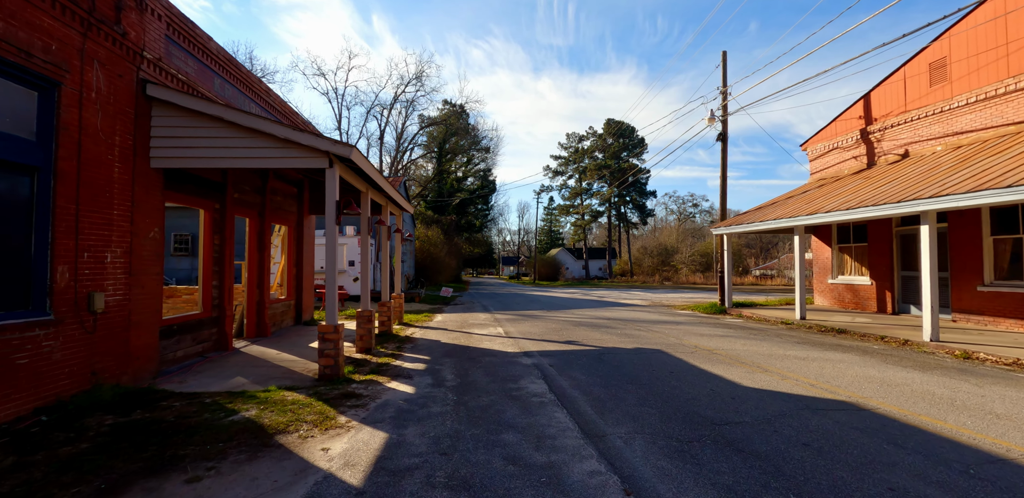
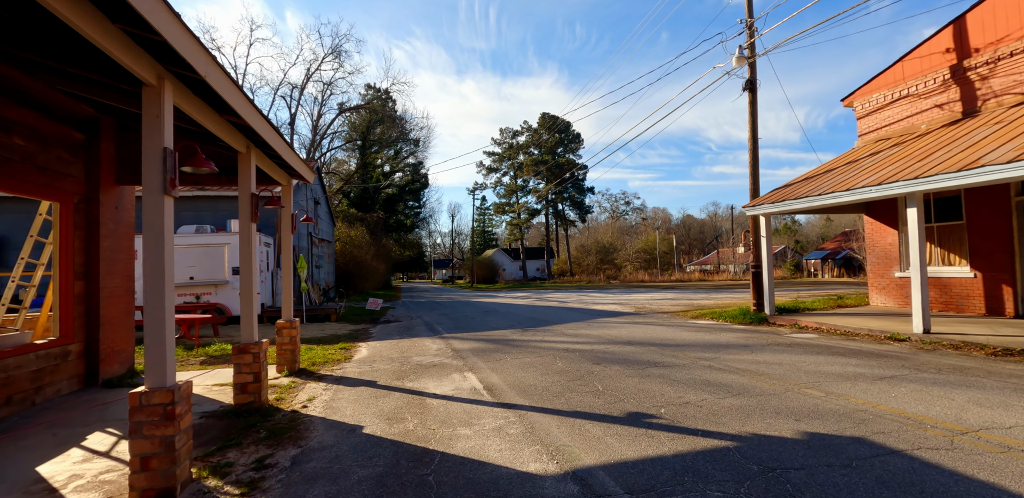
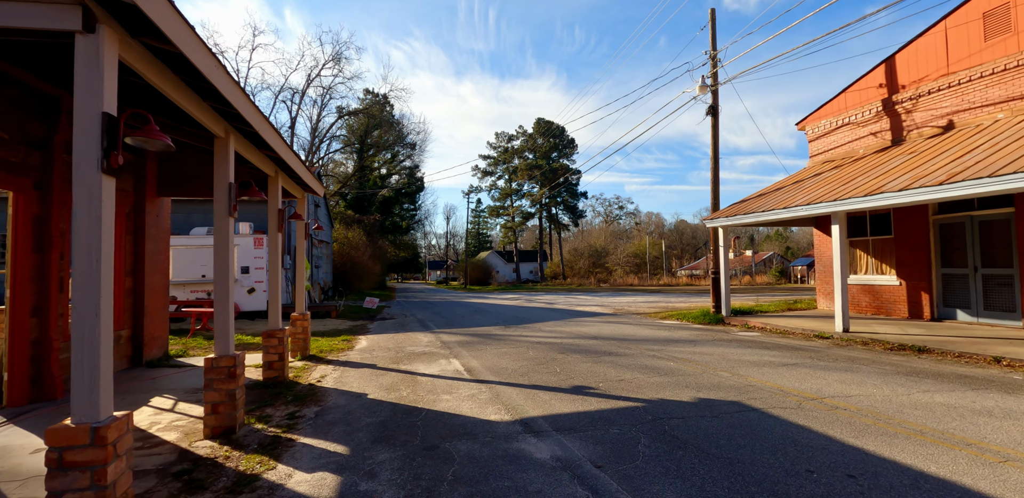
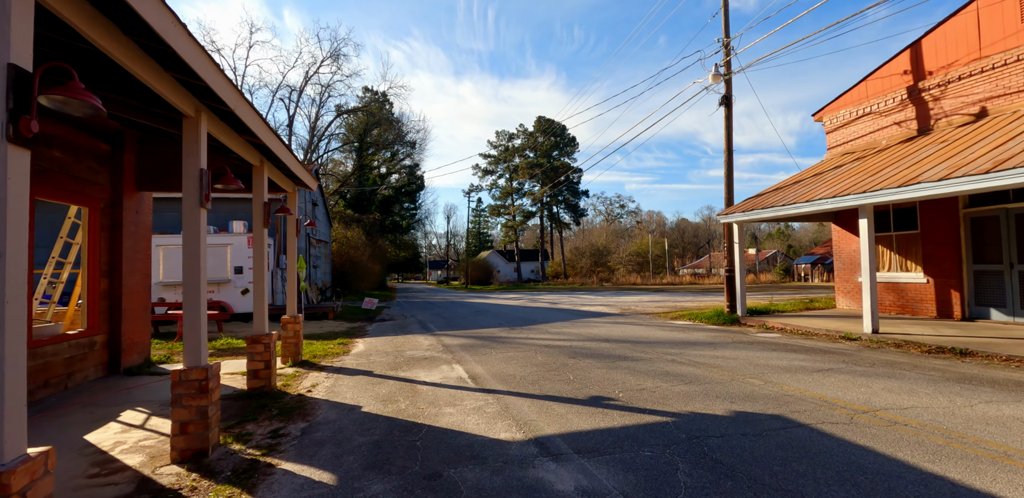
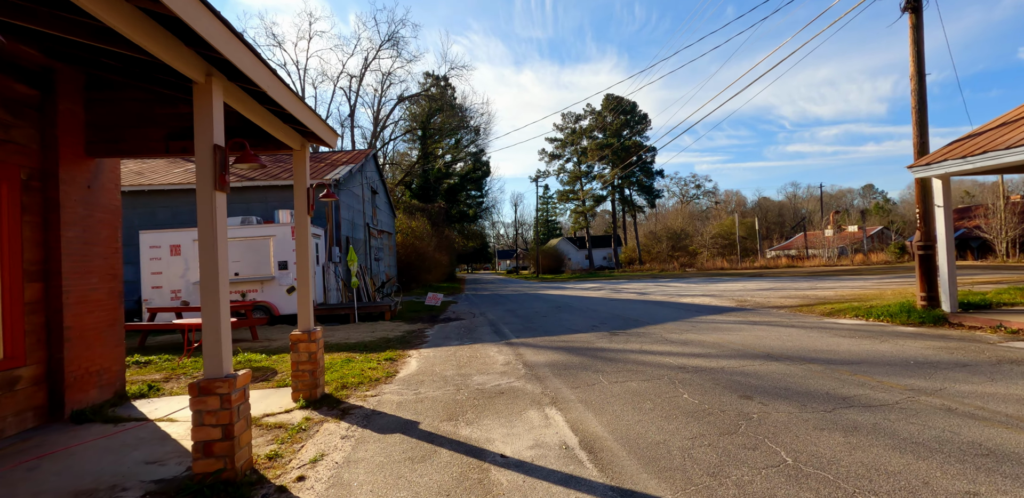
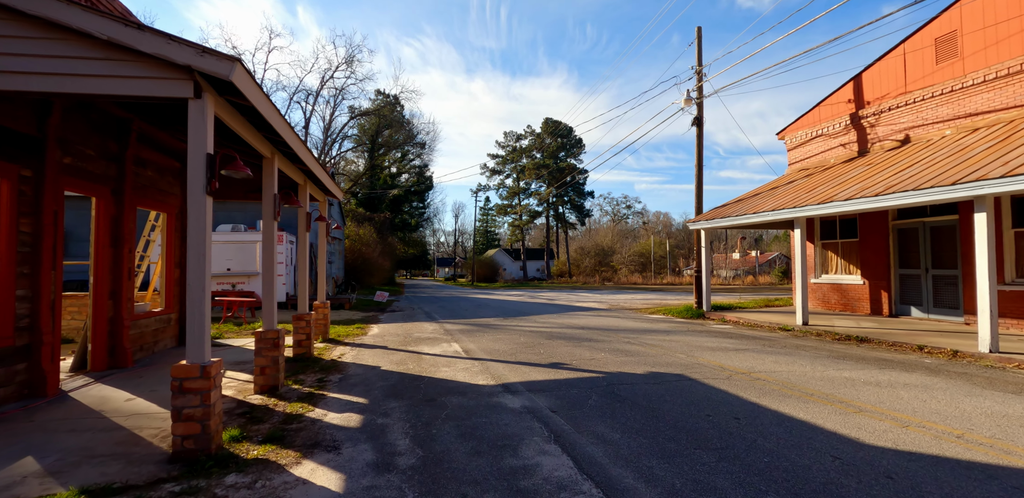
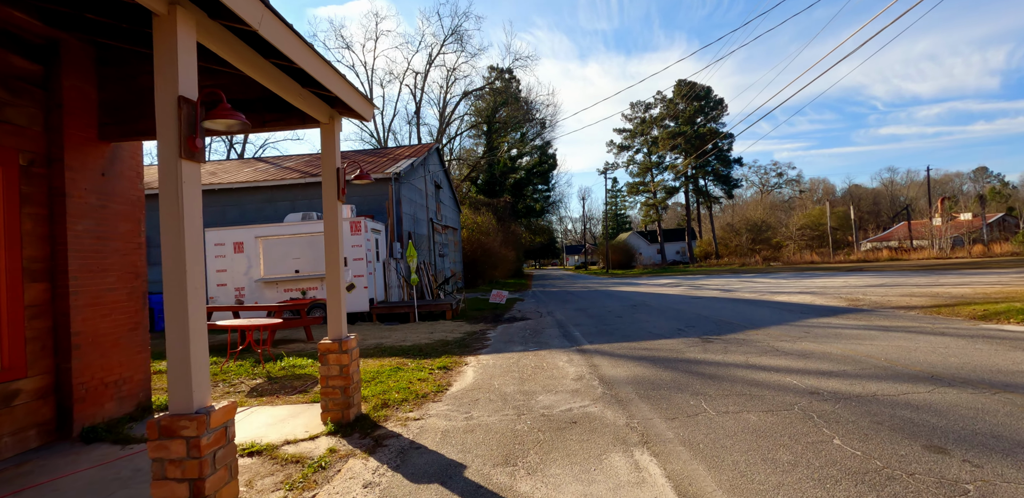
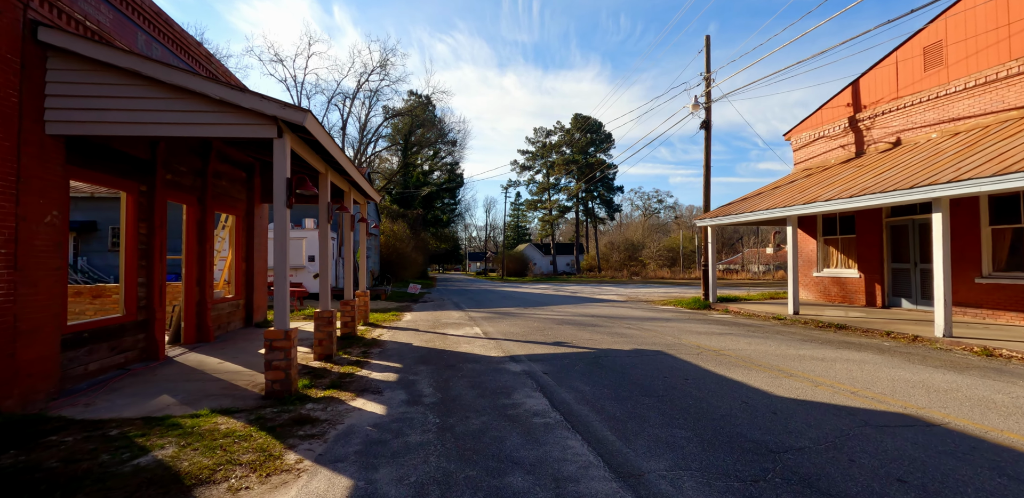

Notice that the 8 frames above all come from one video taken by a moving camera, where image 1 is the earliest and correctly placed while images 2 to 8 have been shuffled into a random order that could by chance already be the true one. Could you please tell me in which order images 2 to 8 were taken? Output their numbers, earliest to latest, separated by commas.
8, 6, 3, 4, 2, 5, 7
